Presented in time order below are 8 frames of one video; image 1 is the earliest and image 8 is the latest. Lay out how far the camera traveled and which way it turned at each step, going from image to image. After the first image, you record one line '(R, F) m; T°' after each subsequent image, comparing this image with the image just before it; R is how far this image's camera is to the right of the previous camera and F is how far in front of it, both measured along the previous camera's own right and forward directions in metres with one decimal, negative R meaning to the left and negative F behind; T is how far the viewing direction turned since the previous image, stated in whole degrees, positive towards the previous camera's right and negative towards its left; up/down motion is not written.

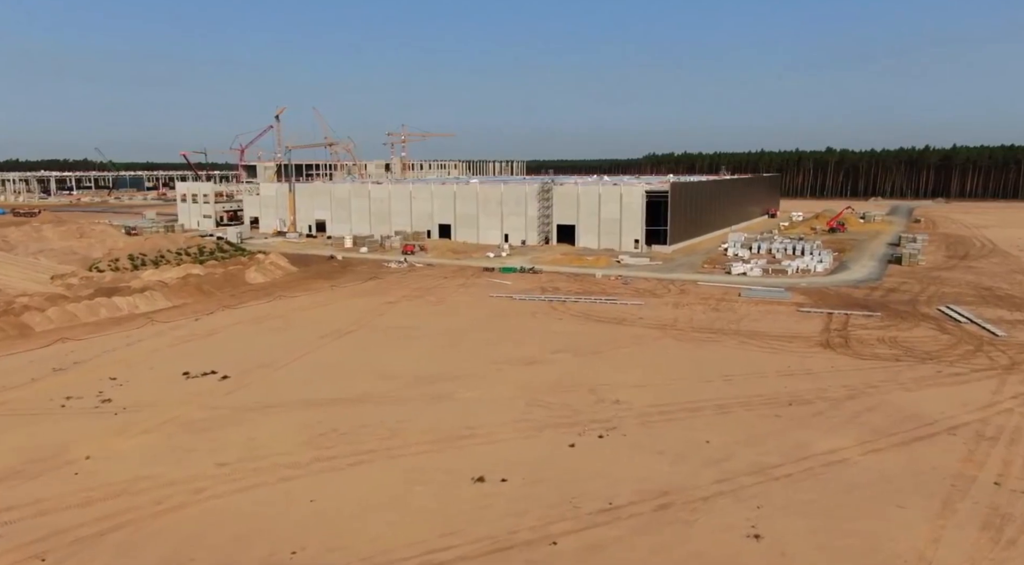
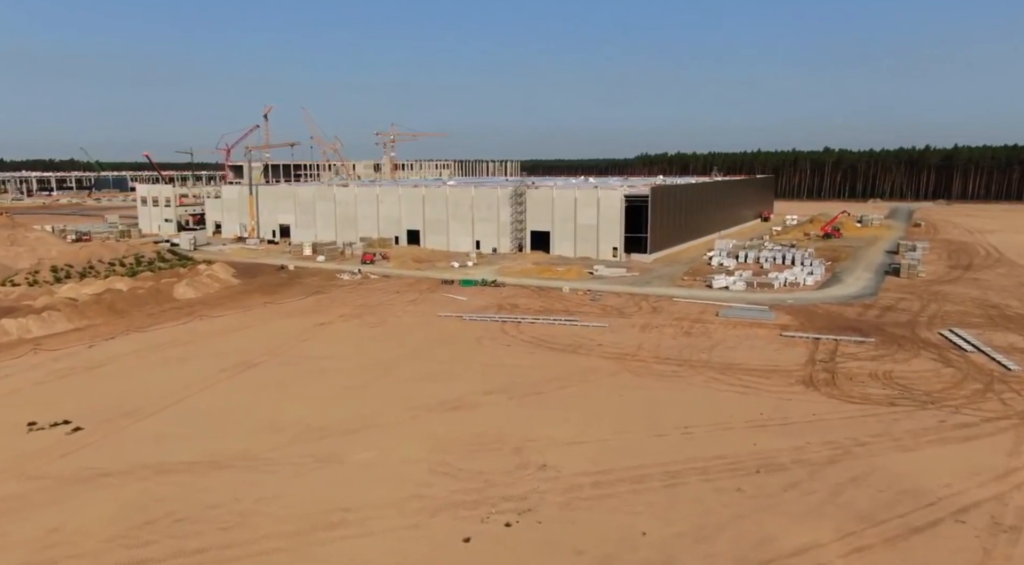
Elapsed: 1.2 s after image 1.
(+1.8, +3.2) m; 0°
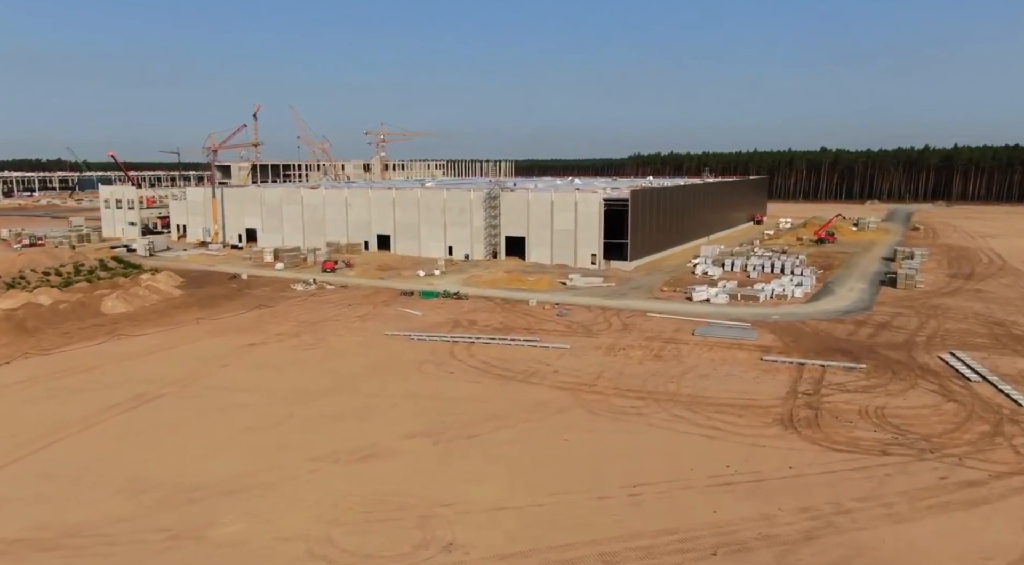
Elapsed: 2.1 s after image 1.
(+1.5, +2.6) m; 0°
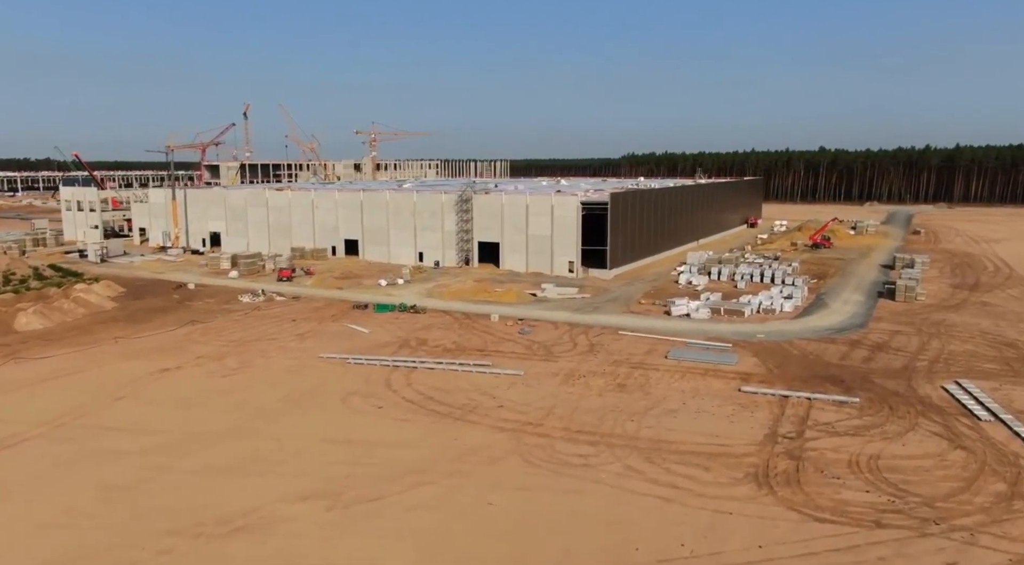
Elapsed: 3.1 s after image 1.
(+1.4, +2.7) m; 0°
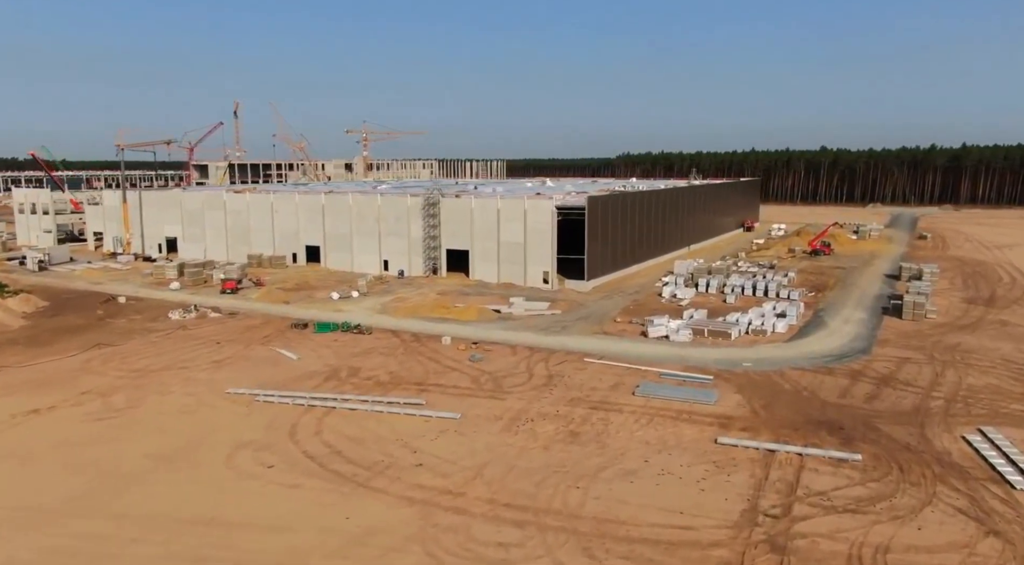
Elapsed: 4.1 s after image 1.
(+1.5, +3.3) m; 0°
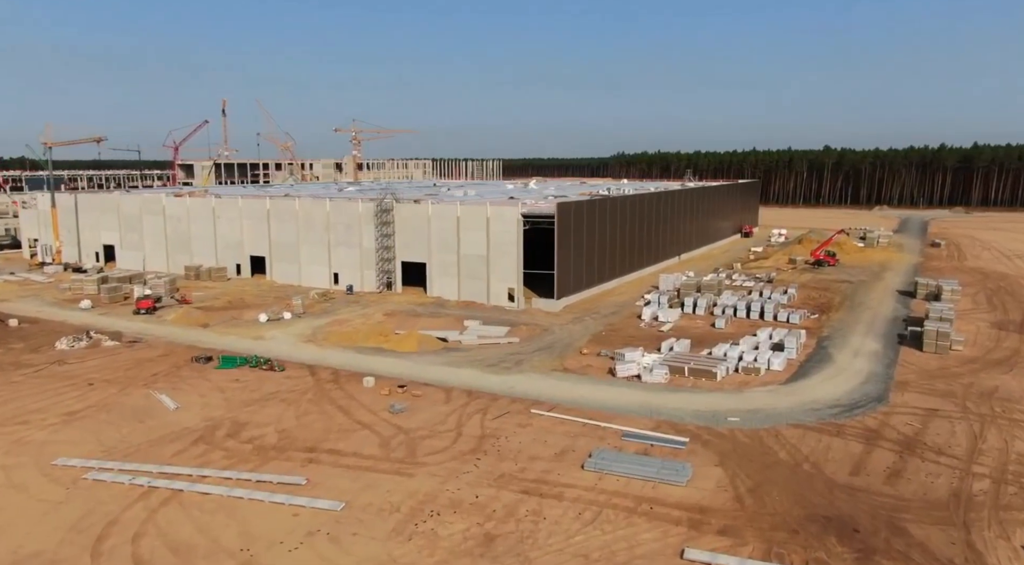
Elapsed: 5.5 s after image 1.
(+1.7, +4.2) m; 0°
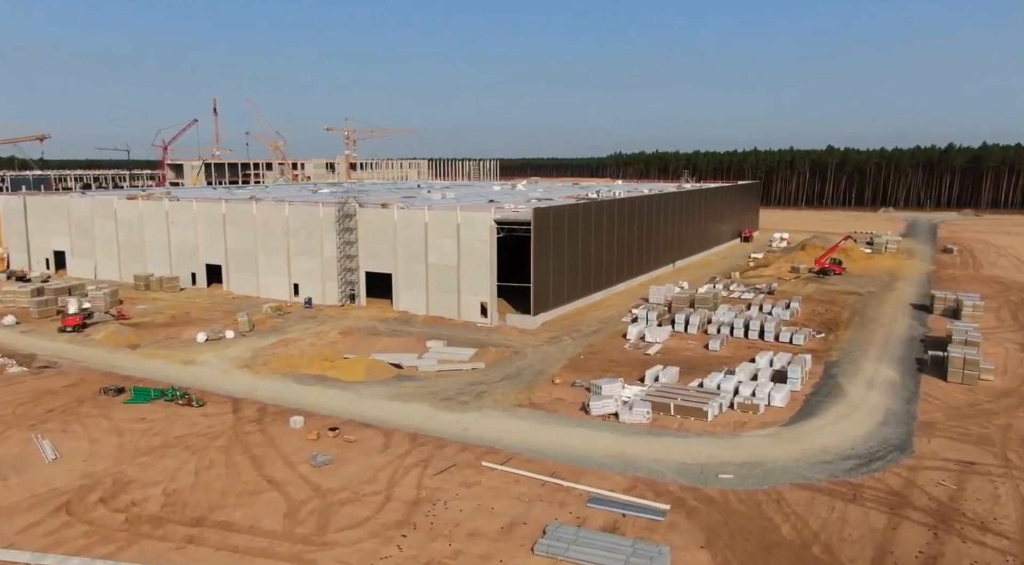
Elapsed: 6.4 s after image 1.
(+1.0, +3.0) m; 0°
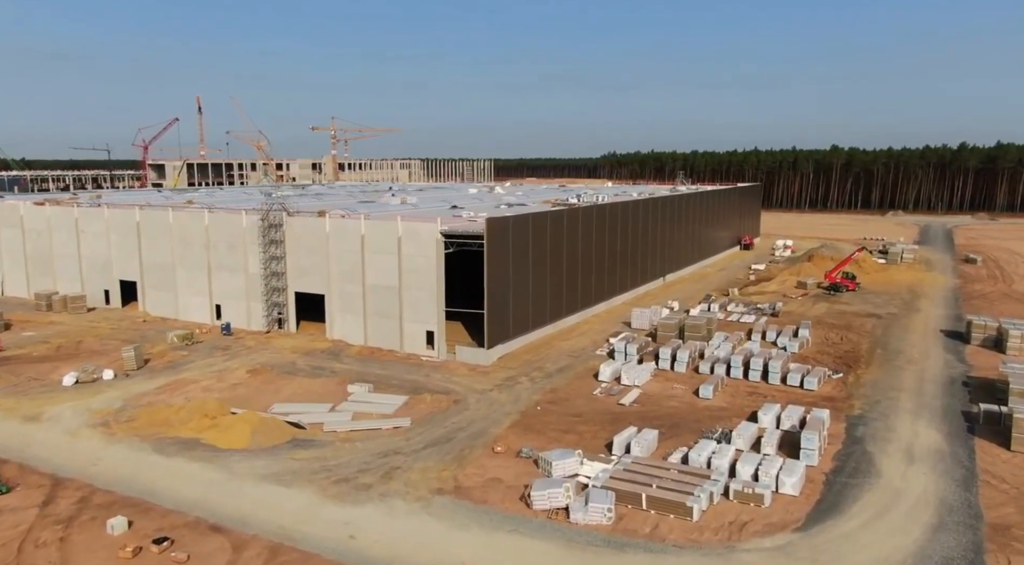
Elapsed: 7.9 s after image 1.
(+1.5, +4.7) m; 0°
